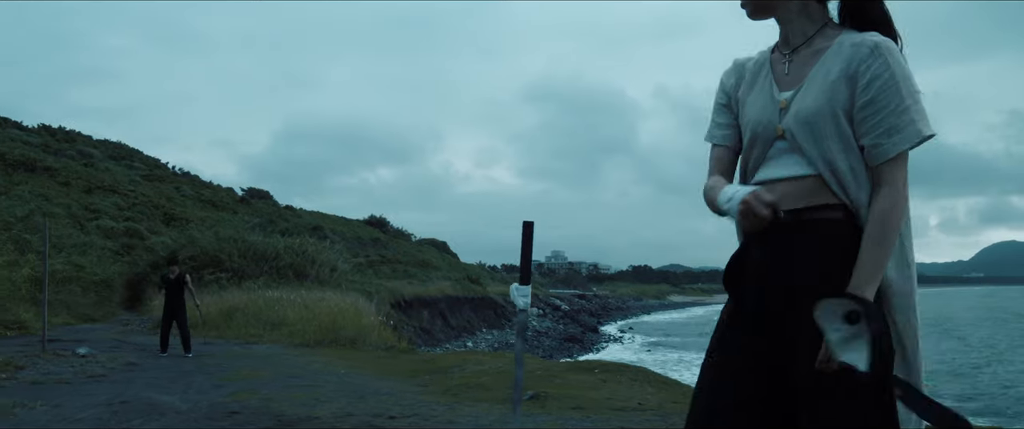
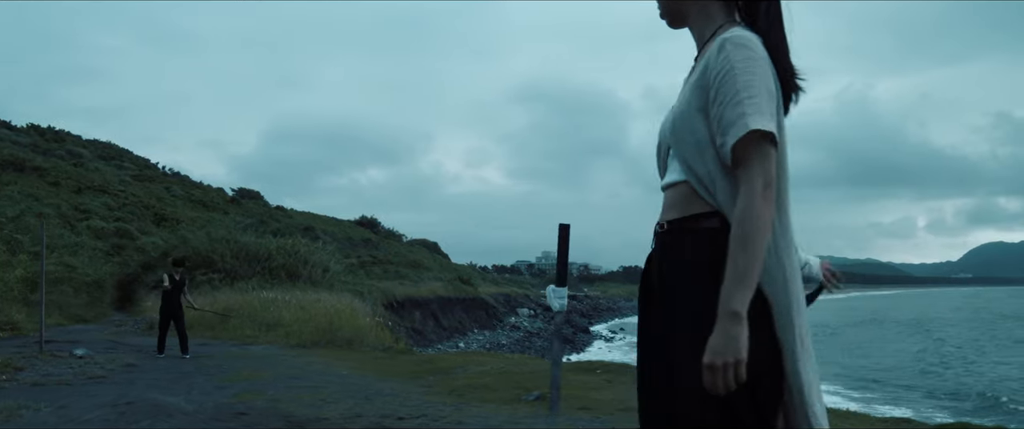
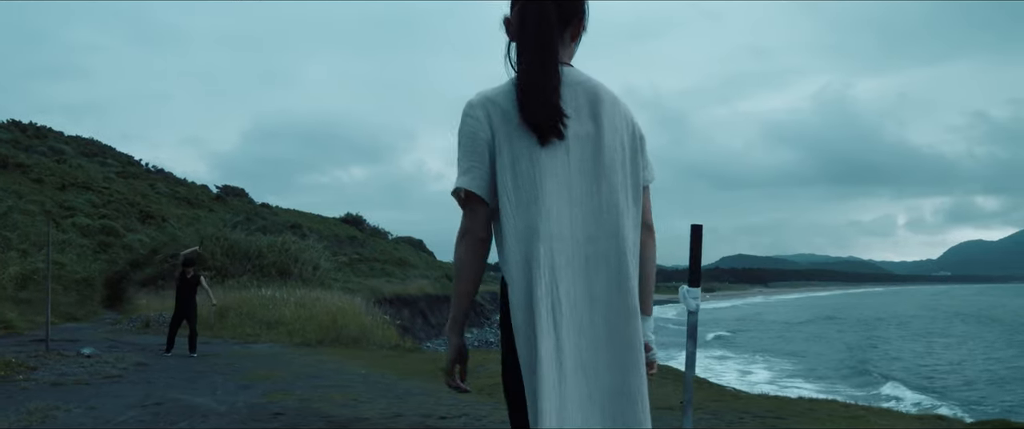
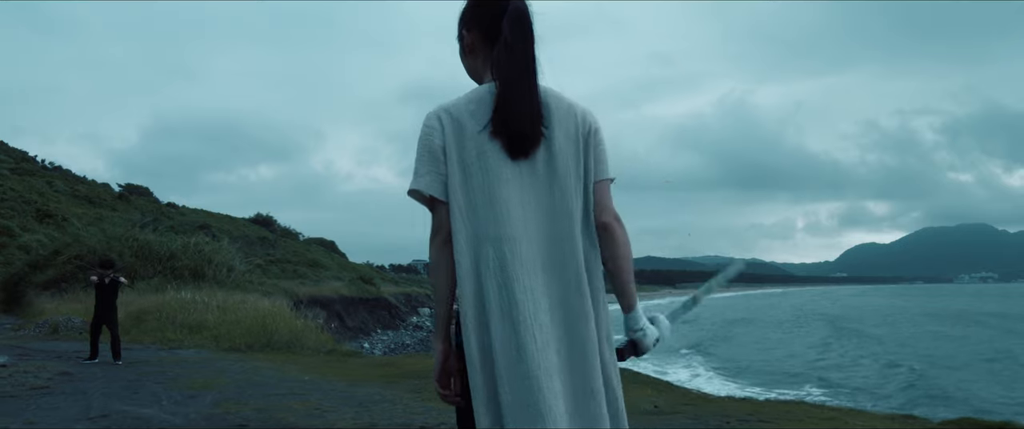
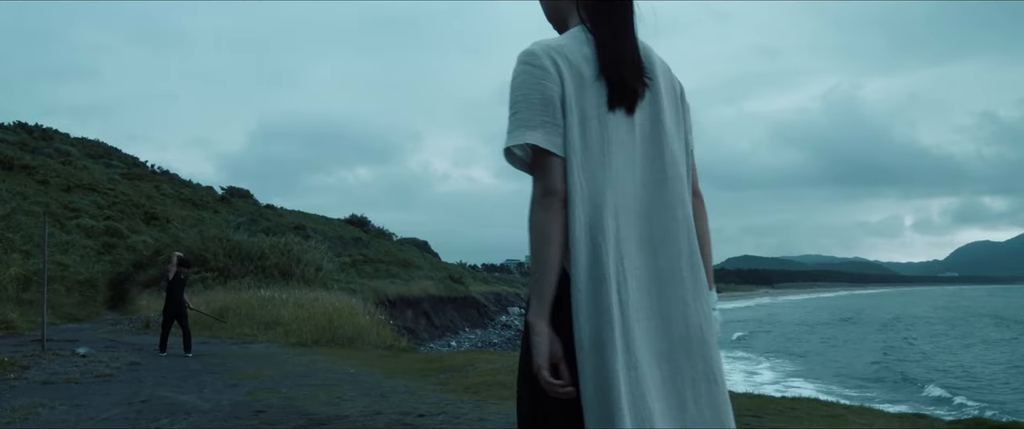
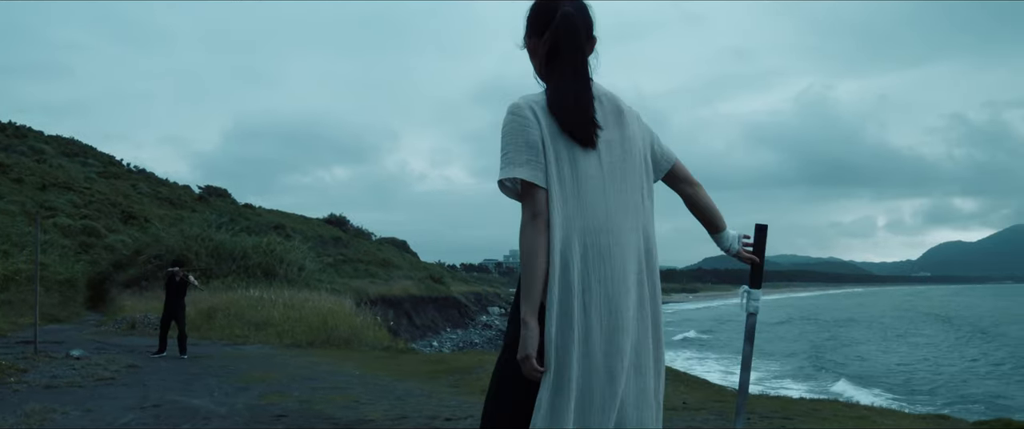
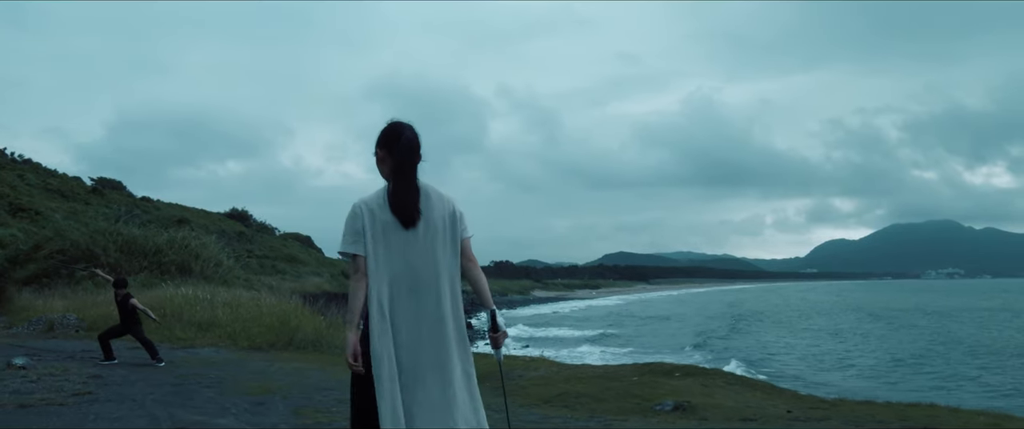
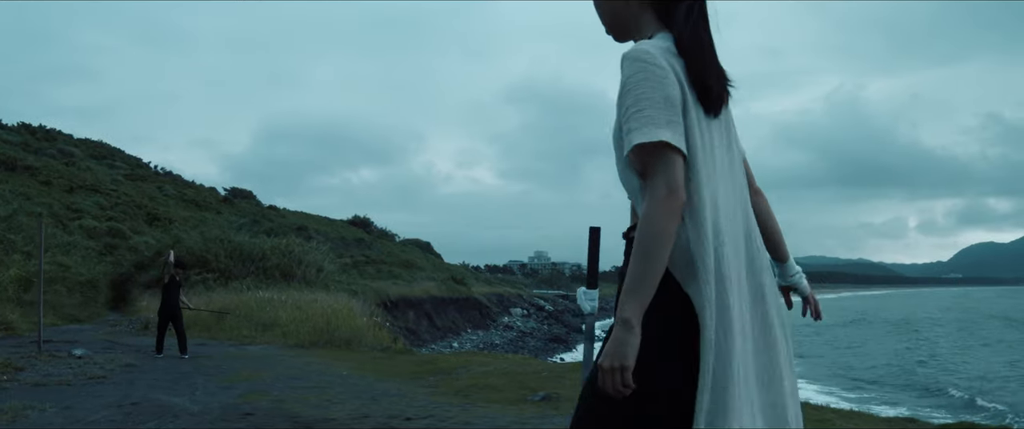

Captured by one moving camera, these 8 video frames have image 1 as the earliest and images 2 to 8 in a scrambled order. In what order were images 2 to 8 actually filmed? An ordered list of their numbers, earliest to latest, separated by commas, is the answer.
2, 8, 5, 3, 6, 4, 7
